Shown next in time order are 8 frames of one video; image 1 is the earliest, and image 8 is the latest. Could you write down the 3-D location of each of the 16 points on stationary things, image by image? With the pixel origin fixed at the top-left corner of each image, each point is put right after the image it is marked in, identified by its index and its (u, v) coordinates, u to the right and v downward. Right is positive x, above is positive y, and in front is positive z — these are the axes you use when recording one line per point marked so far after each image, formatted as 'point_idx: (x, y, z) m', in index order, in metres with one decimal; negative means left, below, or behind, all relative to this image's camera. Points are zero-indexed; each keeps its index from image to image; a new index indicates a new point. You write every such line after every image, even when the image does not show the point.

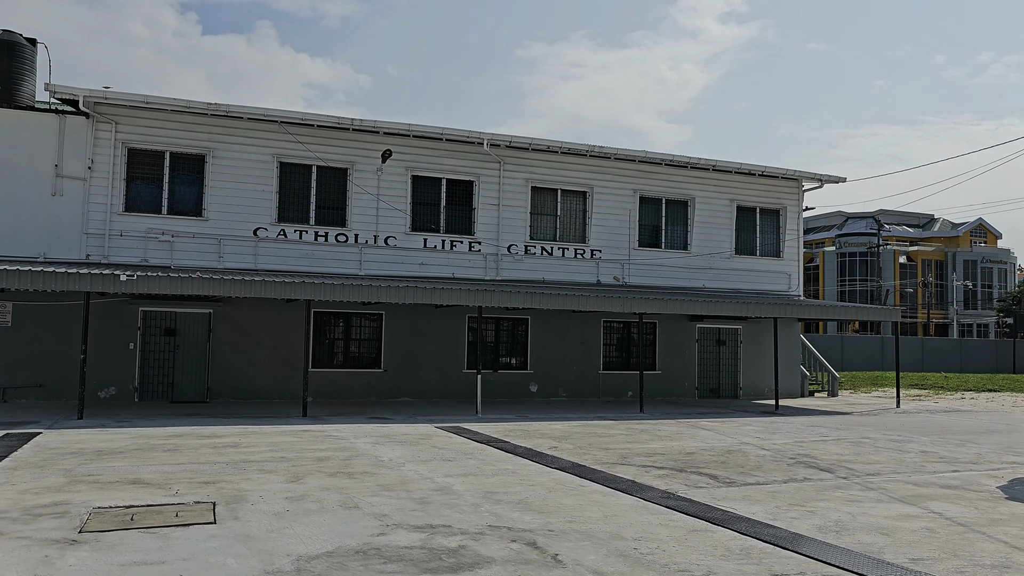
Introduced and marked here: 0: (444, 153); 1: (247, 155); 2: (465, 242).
0: (-1.6, +3.2, +19.6) m
1: (-5.8, +2.9, +18.0) m
2: (-1.1, +1.1, +19.7) m
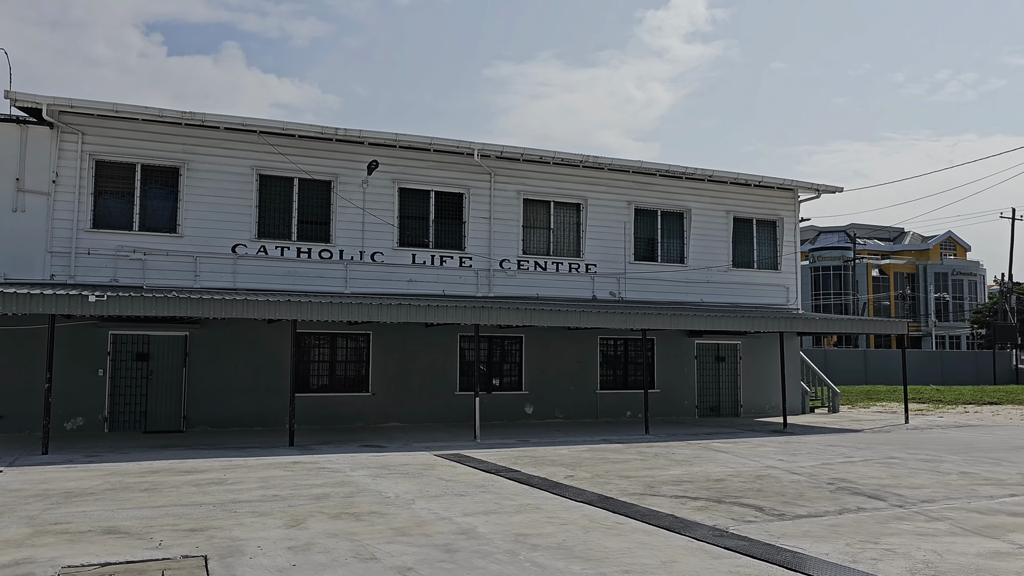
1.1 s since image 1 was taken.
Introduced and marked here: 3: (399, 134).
0: (-1.8, +2.8, +18.7) m
1: (-5.9, +2.5, +16.9) m
2: (-1.3, +0.7, +18.7) m
3: (-2.4, +3.3, +17.8) m
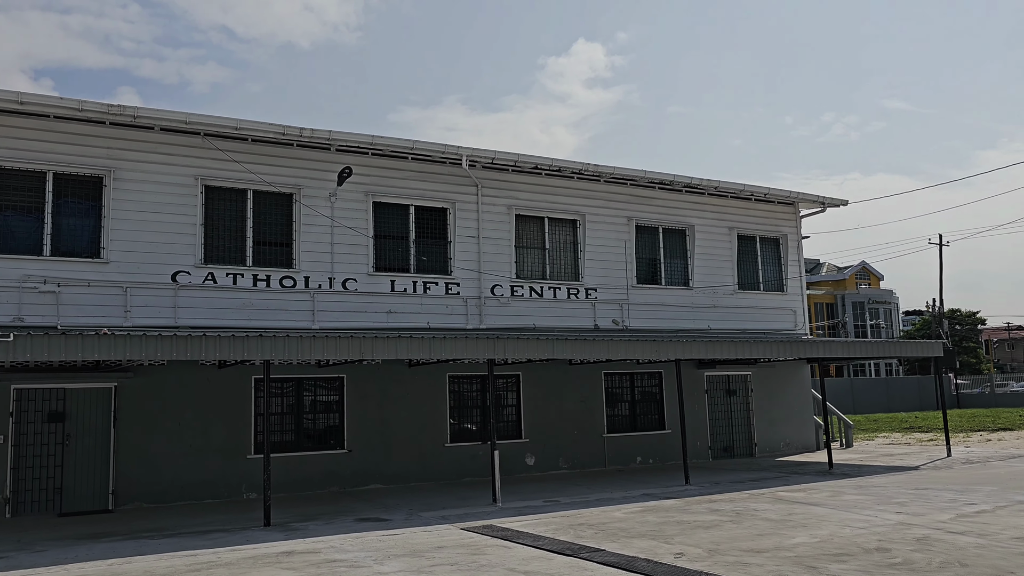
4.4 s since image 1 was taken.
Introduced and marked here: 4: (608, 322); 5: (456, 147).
0: (-1.9, +2.2, +15.8) m
1: (-5.8, +1.9, +13.7) m
2: (-1.4, +0.1, +15.8) m
3: (-2.4, +2.7, +14.9) m
4: (+2.1, -0.7, +17.7) m
5: (-1.0, +2.7, +15.7) m
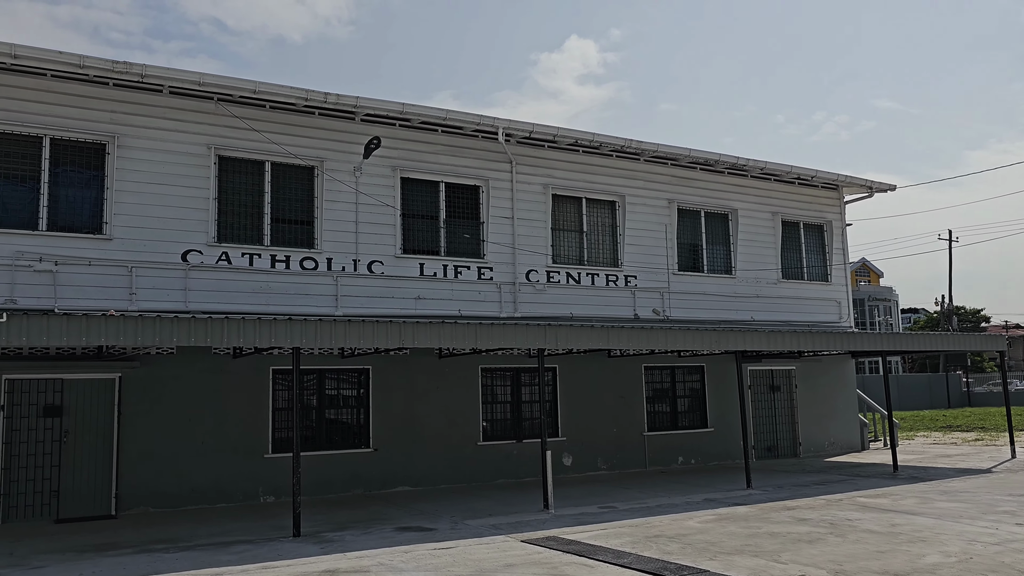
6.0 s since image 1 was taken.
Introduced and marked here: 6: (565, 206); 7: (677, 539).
0: (-1.2, +2.5, +14.5) m
1: (-5.1, +2.2, +12.3) m
2: (-0.7, +0.4, +14.5) m
3: (-1.7, +3.0, +13.6) m
4: (+2.7, -0.5, +16.4) m
5: (-0.3, +2.9, +14.4) m
6: (+1.0, +1.6, +15.9) m
7: (+1.8, -2.7, +8.9) m
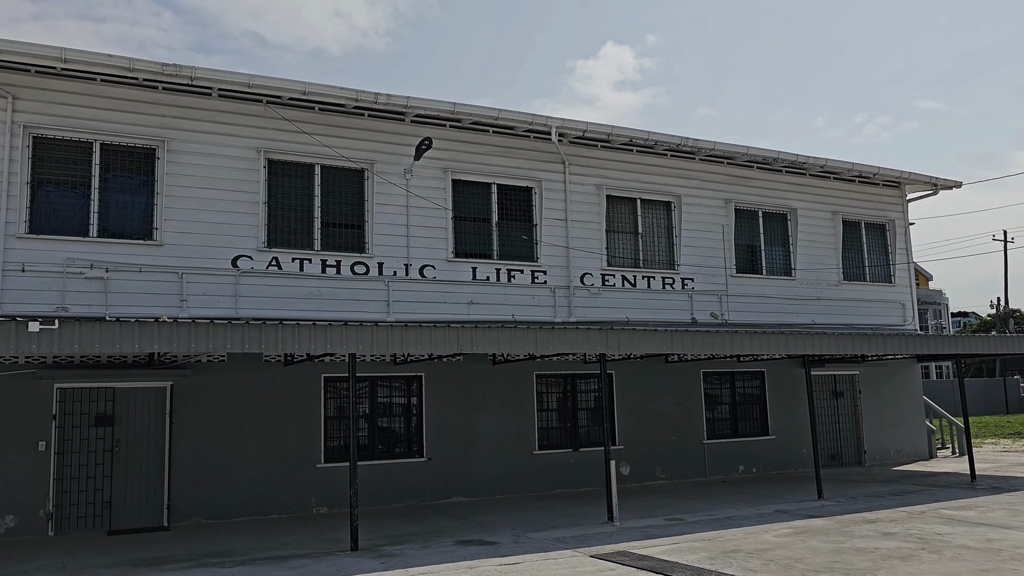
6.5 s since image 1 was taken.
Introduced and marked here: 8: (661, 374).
0: (-0.3, +2.4, +14.1) m
1: (-4.2, +2.1, +12.1) m
2: (+0.3, +0.3, +14.1) m
3: (-0.9, +2.9, +13.2) m
4: (+3.7, -0.5, +15.8) m
5: (+0.6, +2.9, +13.9) m
6: (+2.0, +1.5, +15.4) m
7: (+2.5, -2.7, +8.3) m
8: (+2.8, -1.6, +15.3) m
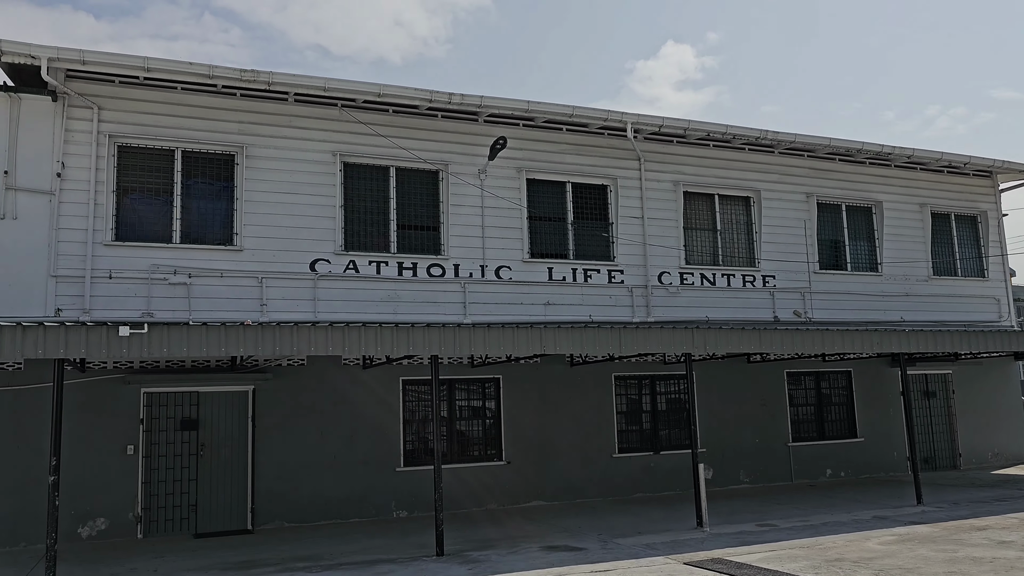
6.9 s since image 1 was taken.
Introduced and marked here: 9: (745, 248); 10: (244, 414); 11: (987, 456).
0: (+0.9, +2.4, +13.9) m
1: (-3.1, +2.0, +12.1) m
2: (+1.5, +0.3, +13.8) m
3: (+0.3, +2.9, +13.0) m
4: (+5.1, -0.5, +15.3) m
5: (+1.8, +2.9, +13.6) m
6: (+3.3, +1.5, +14.9) m
7: (+3.3, -2.6, +7.9) m
8: (+4.2, -1.6, +14.8) m
9: (+4.3, +0.7, +15.2) m
10: (-3.7, -1.7, +11.4) m
11: (+9.8, -3.5, +17.0) m
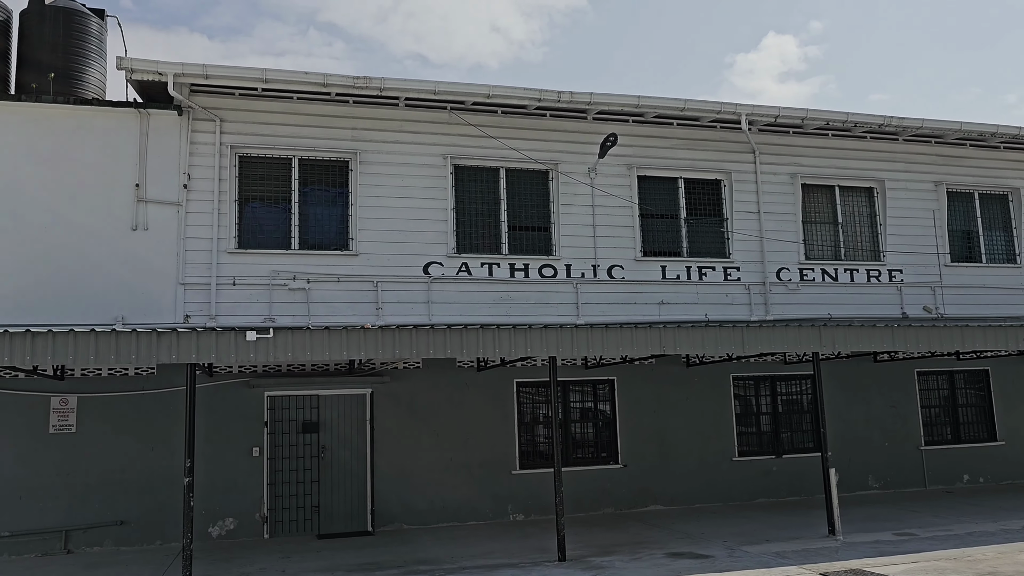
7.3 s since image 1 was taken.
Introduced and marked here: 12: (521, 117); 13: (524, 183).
0: (+2.7, +2.4, +13.5) m
1: (-1.5, +2.0, +12.2) m
2: (+3.3, +0.3, +13.4) m
3: (+2.0, +2.9, +12.7) m
4: (+7.1, -0.4, +14.4) m
5: (+3.5, +2.9, +13.2) m
6: (+5.2, +1.6, +14.3) m
7: (+4.5, -2.5, +7.2) m
8: (+6.1, -1.5, +14.1) m
9: (+6.2, +0.8, +14.4) m
10: (-2.1, -1.8, +11.5) m
11: (+12.0, -3.3, +15.6) m
12: (+0.1, +2.6, +12.8) m
13: (+0.2, +1.6, +12.8) m
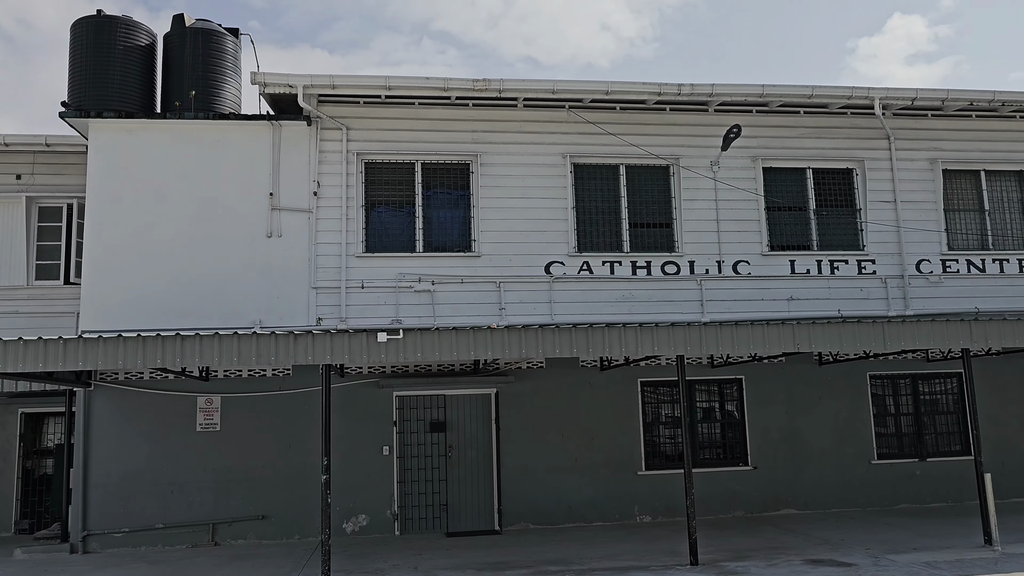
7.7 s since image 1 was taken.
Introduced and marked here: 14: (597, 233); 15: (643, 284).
0: (+4.6, +2.5, +13.0) m
1: (+0.2, +2.0, +12.3) m
2: (+5.2, +0.4, +12.7) m
3: (+3.8, +3.0, +12.3) m
4: (+9.1, -0.2, +13.2) m
5: (+5.3, +3.0, +12.5) m
6: (+7.2, +1.7, +13.4) m
7: (+5.6, -2.4, +6.5) m
8: (+8.1, -1.3, +13.0) m
9: (+8.2, +1.0, +13.4) m
10: (-0.3, -1.8, +11.6) m
11: (+14.2, -3.1, +13.7) m
12: (+1.9, +2.7, +12.6) m
13: (+2.0, +1.7, +12.6) m
14: (+1.3, +0.8, +12.4) m
15: (+1.9, +0.1, +12.2) m
